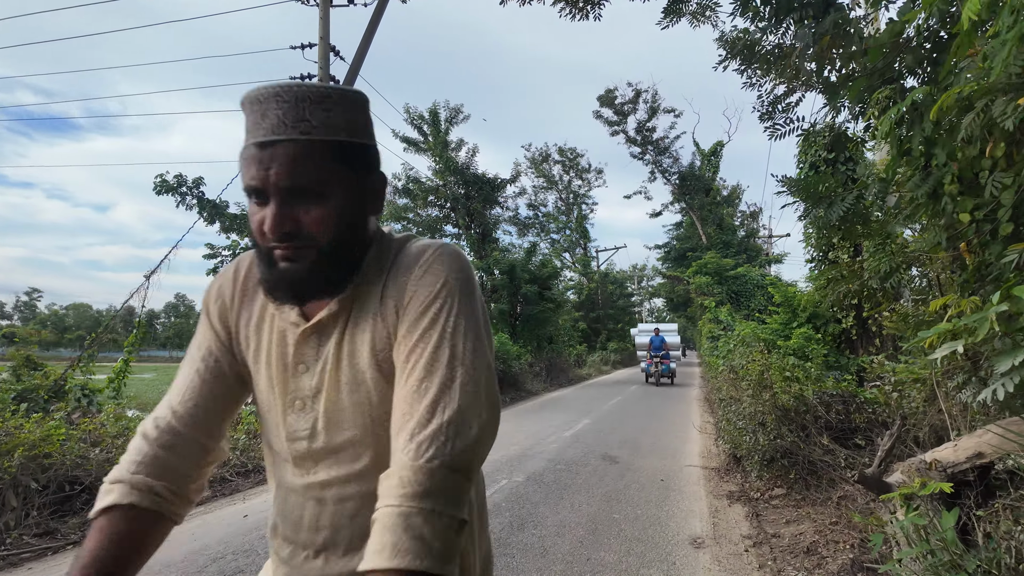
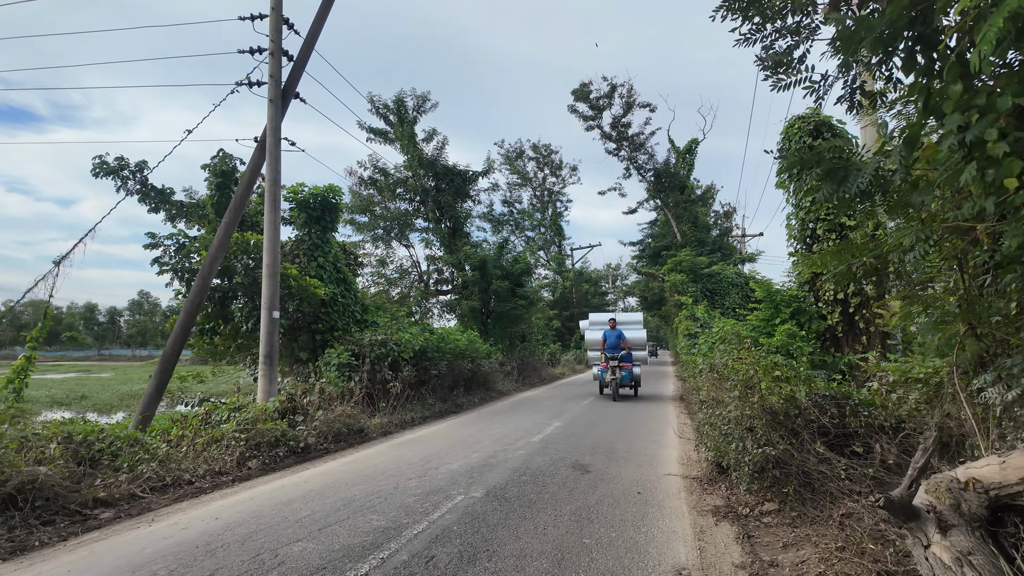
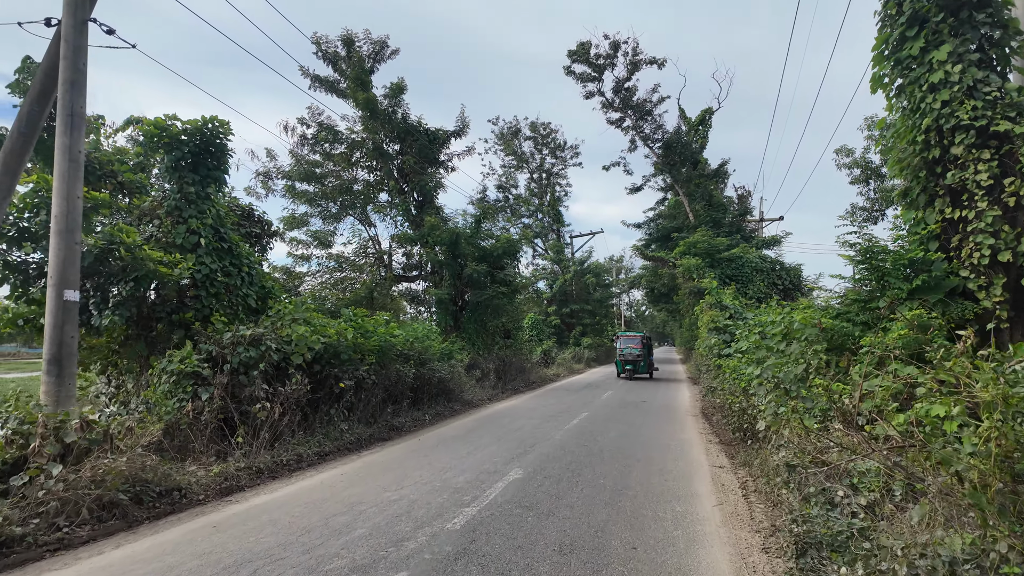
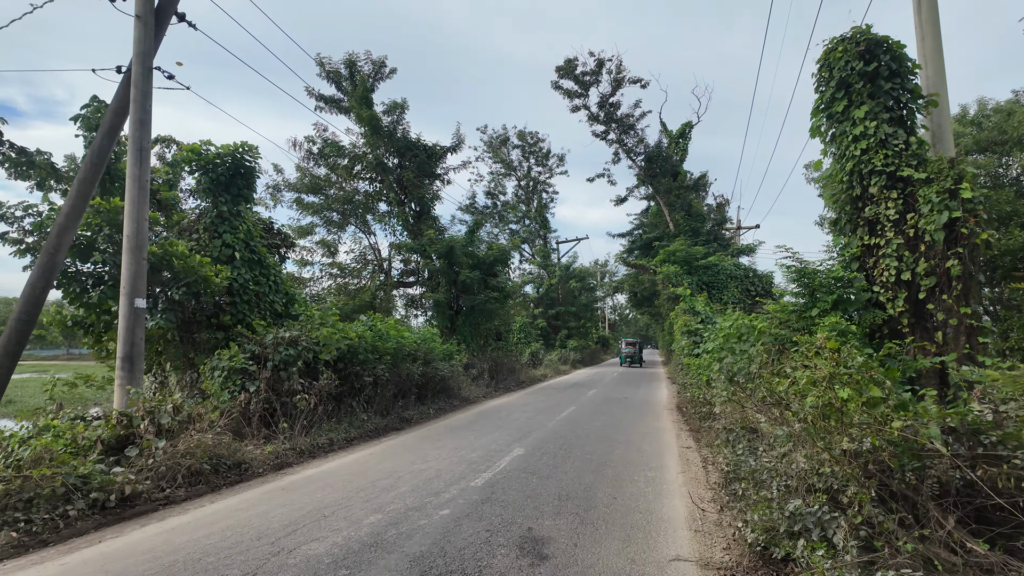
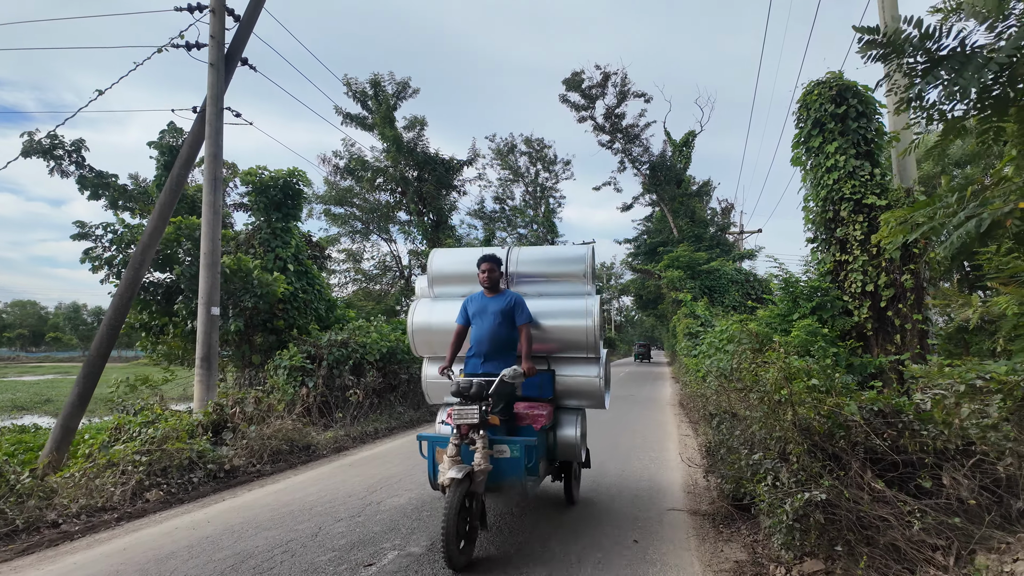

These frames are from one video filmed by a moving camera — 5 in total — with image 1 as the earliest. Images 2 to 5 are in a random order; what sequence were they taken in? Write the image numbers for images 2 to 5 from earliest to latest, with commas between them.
2, 5, 4, 3
